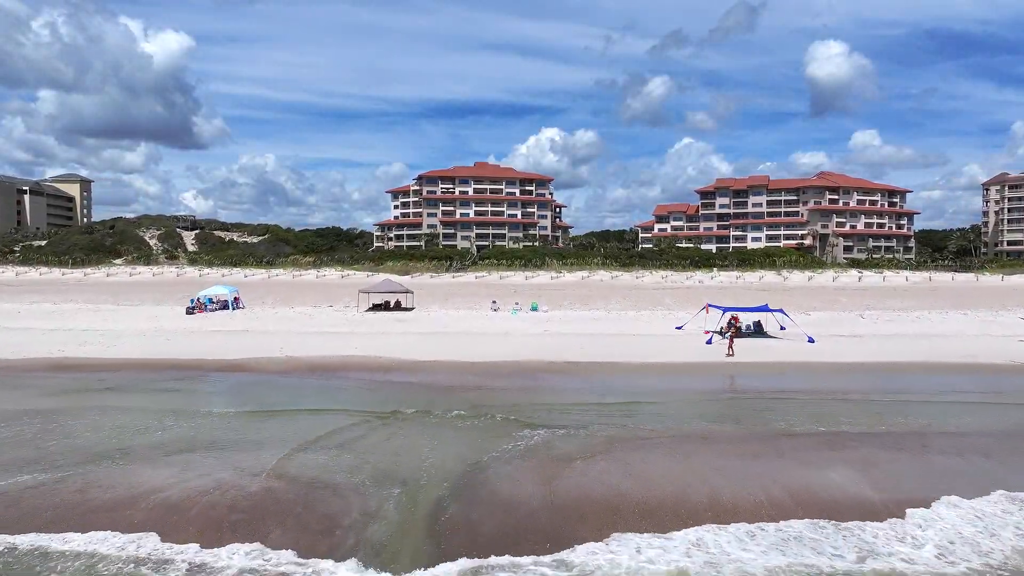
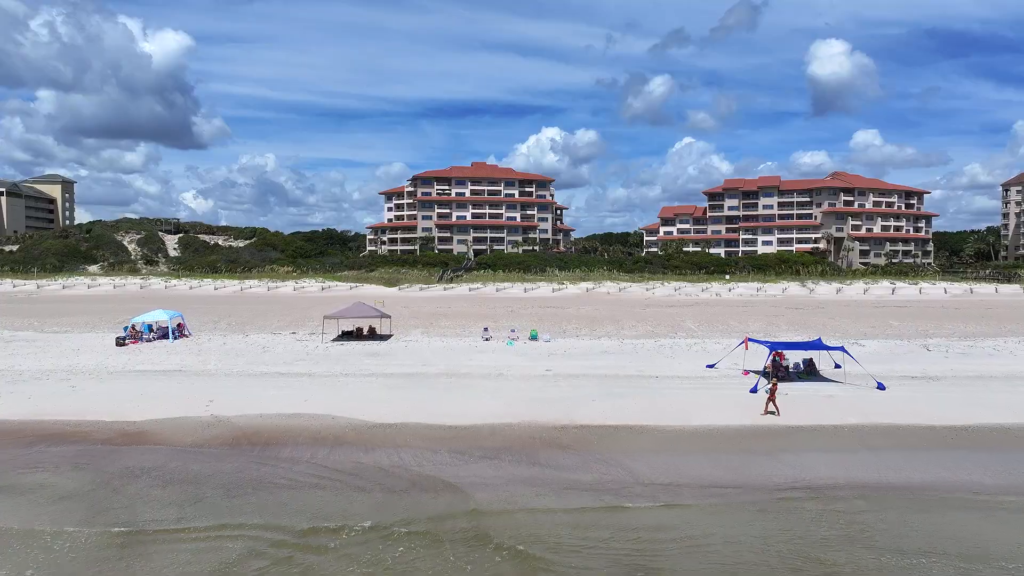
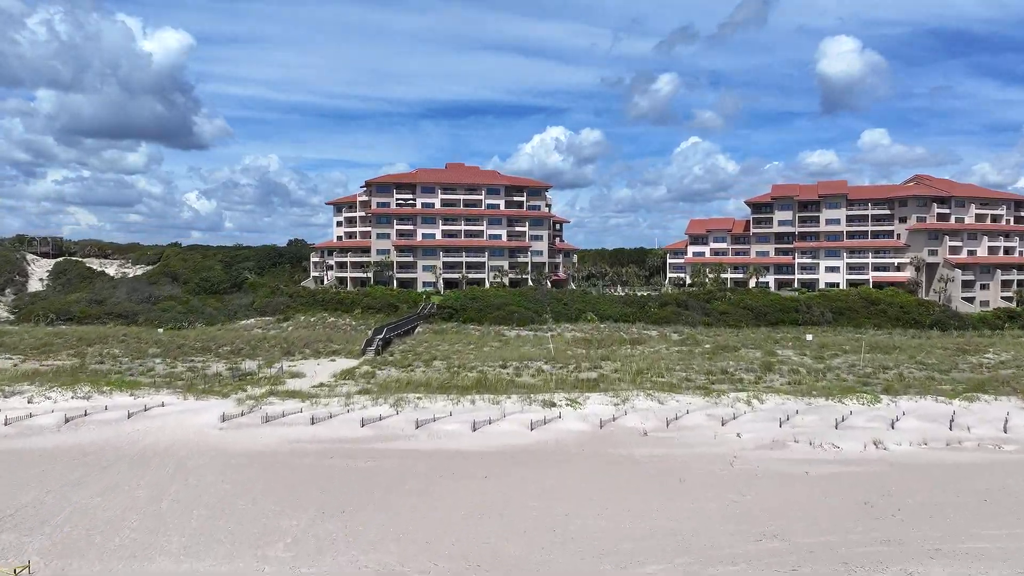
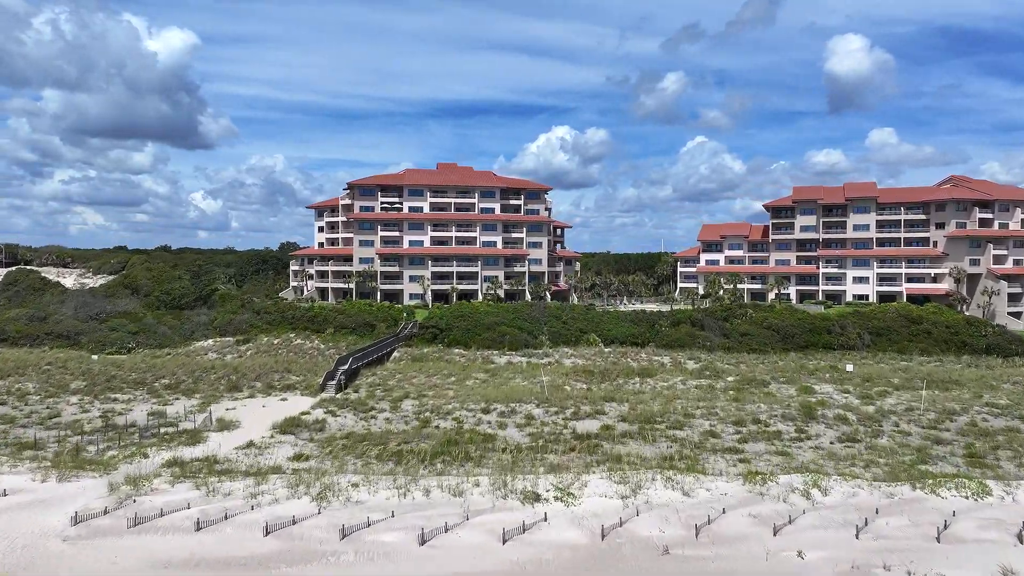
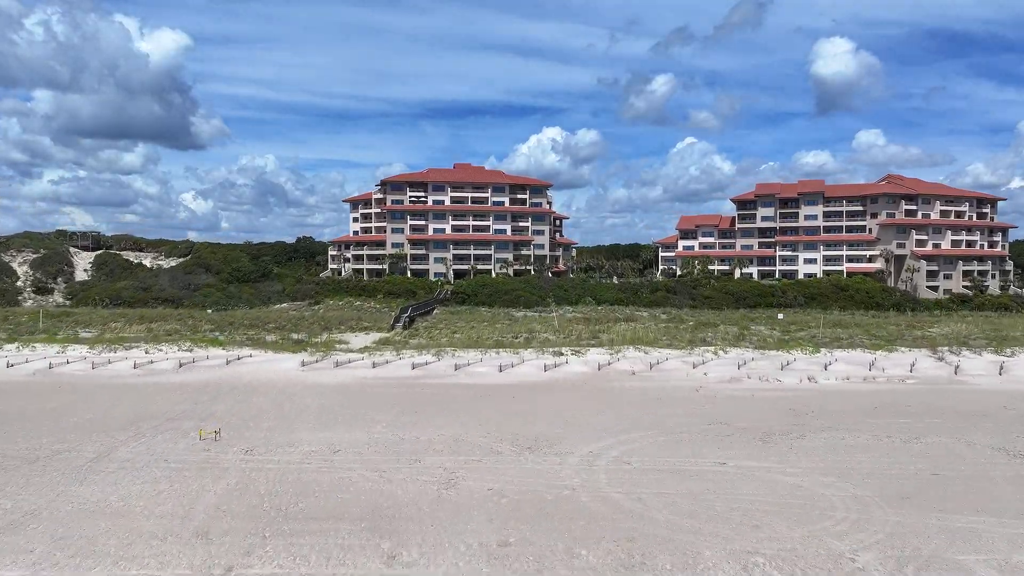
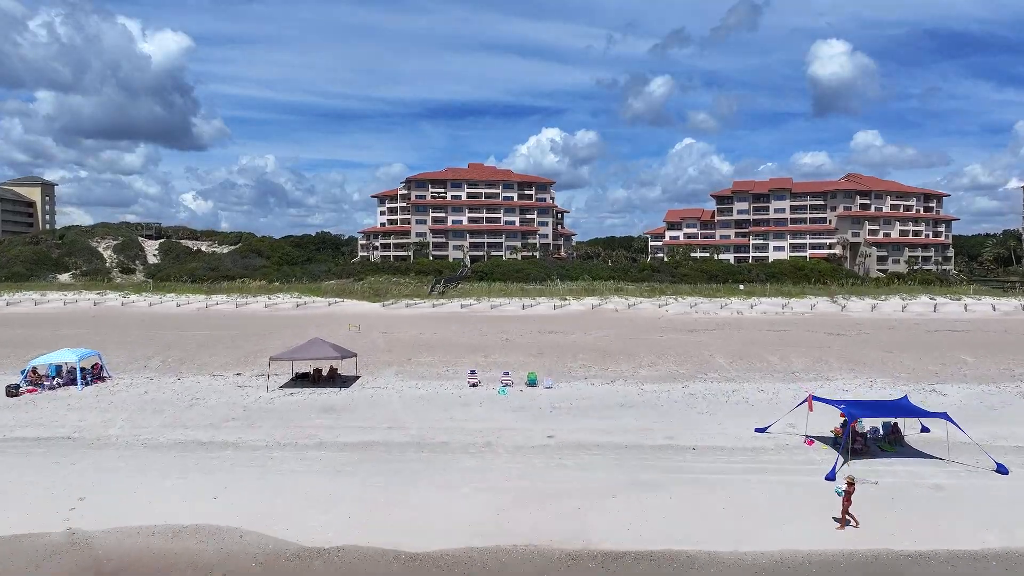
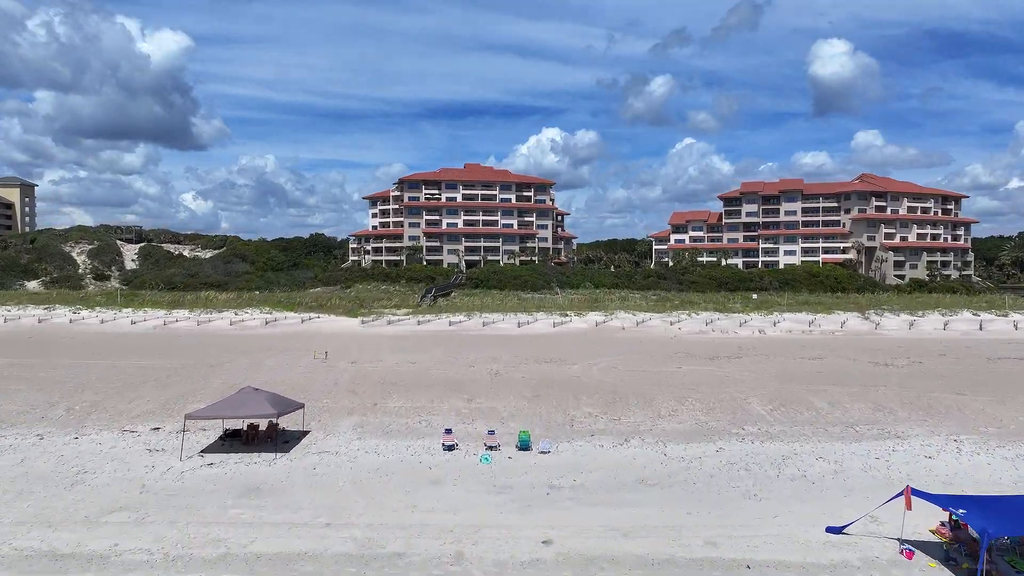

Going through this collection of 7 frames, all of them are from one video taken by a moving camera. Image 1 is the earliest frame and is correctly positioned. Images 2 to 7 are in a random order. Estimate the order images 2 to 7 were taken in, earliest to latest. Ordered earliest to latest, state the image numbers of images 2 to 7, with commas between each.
2, 6, 7, 5, 3, 4
